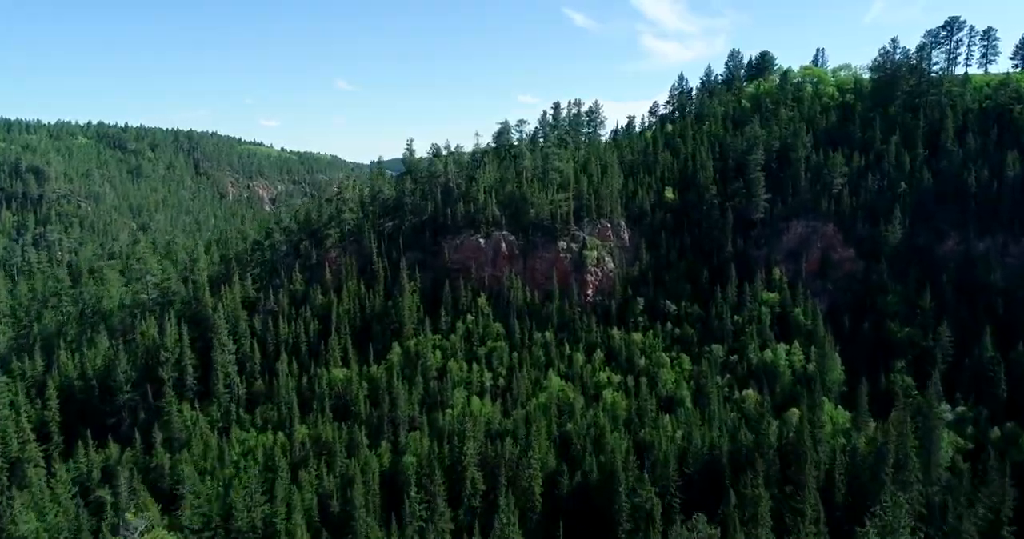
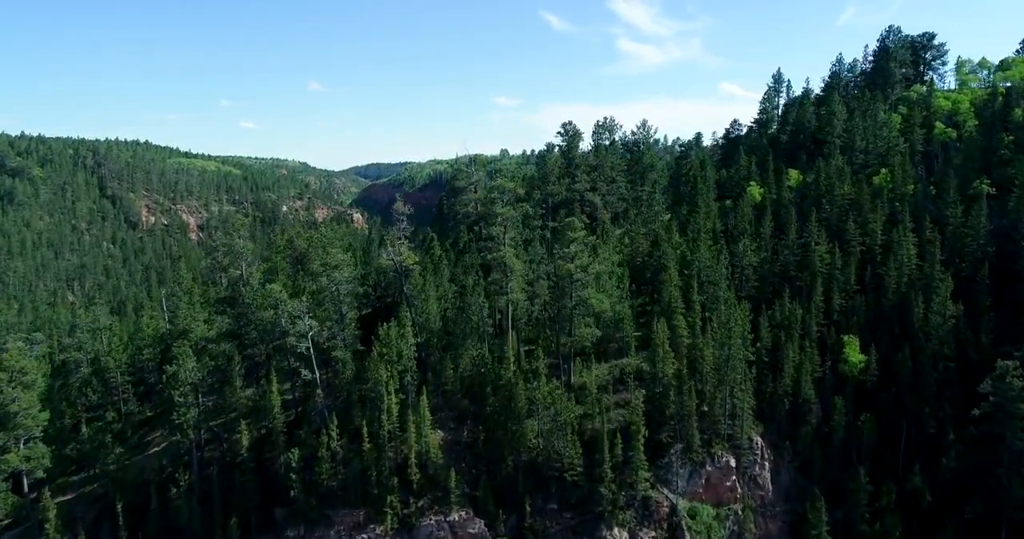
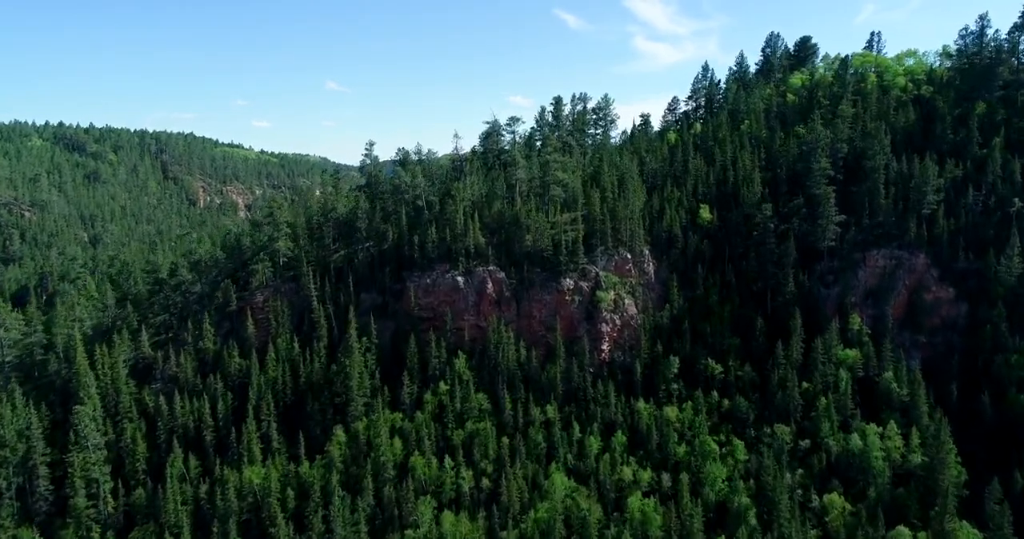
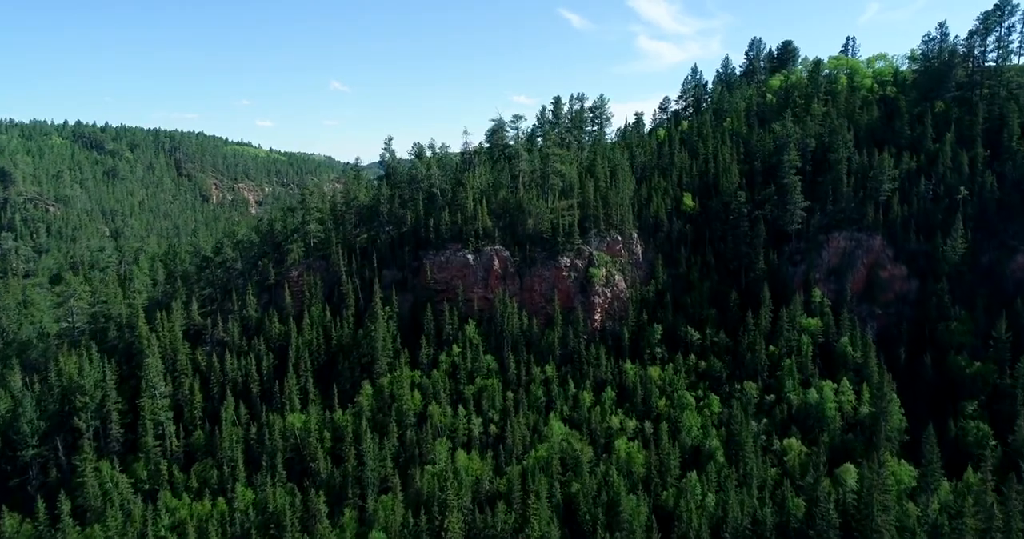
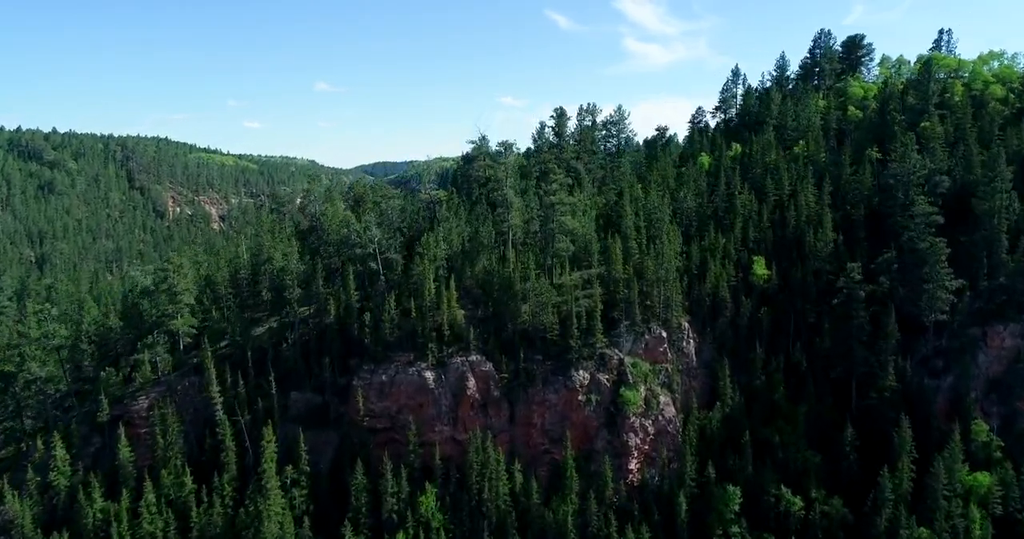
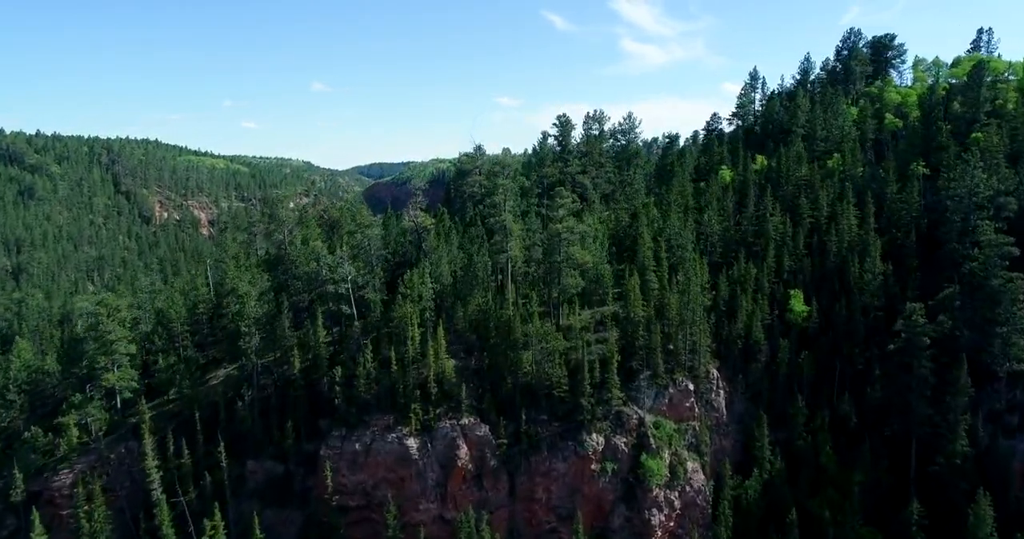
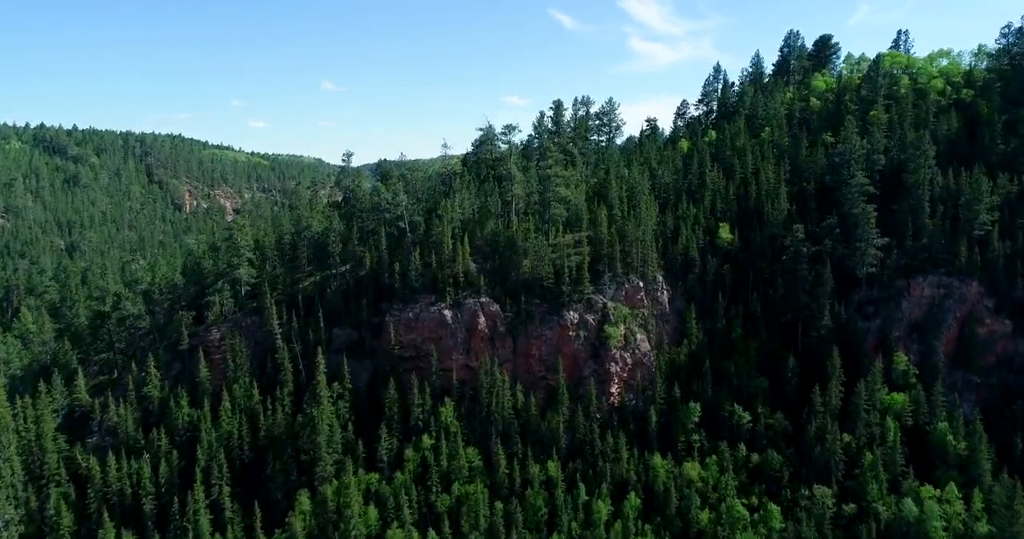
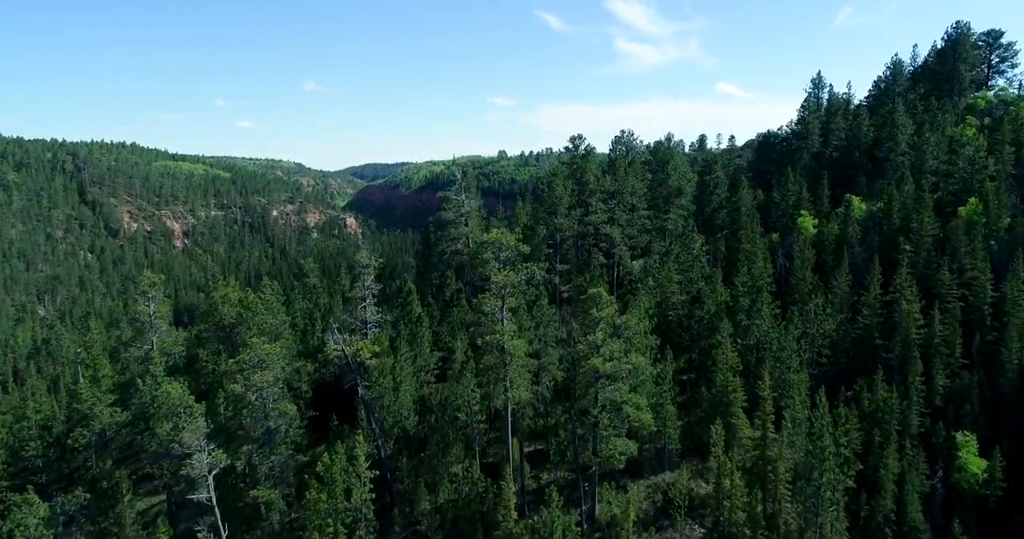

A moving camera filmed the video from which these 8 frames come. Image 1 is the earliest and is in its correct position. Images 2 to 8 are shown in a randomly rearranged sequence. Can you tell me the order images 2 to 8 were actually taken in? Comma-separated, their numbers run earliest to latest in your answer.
4, 3, 7, 5, 6, 2, 8
